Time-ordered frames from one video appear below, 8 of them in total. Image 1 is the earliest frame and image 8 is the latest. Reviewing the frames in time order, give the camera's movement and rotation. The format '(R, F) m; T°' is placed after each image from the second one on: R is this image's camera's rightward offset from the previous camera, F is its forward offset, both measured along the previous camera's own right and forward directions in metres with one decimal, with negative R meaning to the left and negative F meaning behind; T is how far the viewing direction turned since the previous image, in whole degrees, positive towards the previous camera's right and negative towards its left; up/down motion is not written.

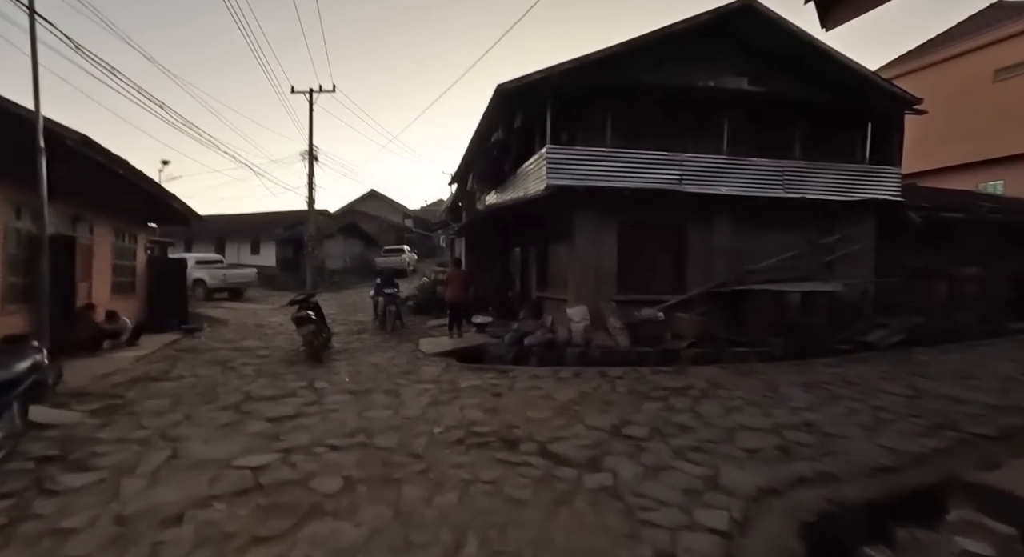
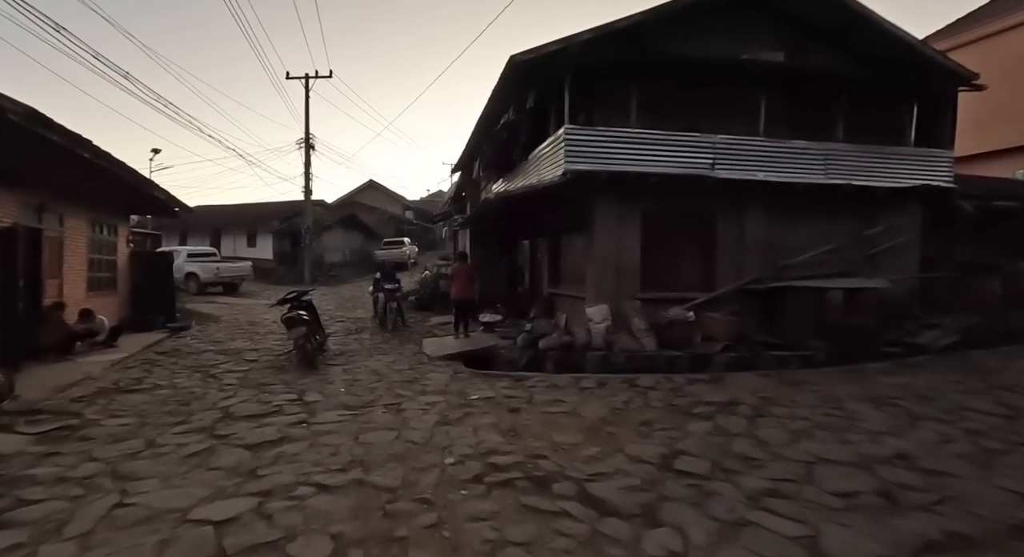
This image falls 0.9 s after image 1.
(-0.2, +0.9) m; 0°
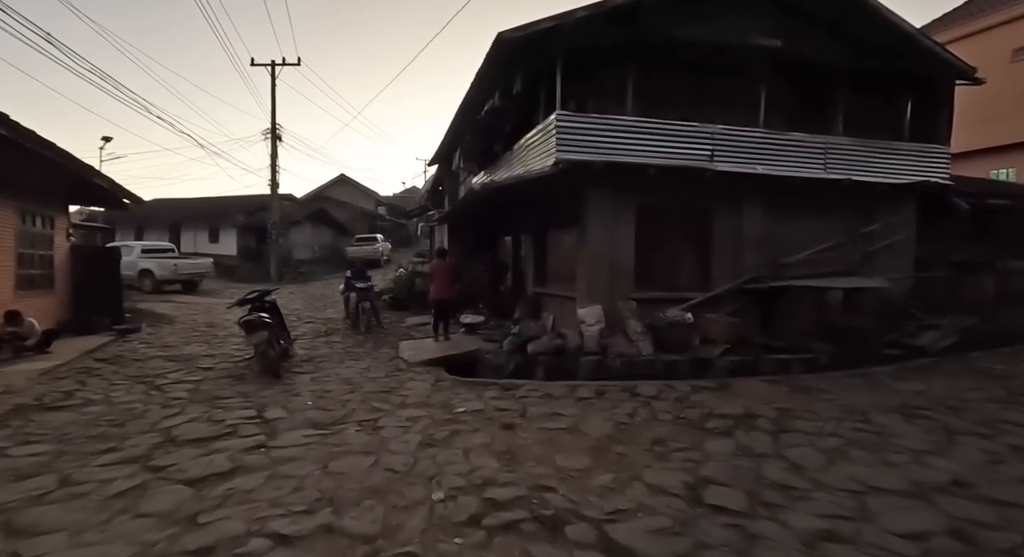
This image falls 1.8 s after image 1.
(-0.2, +0.7) m; +3°
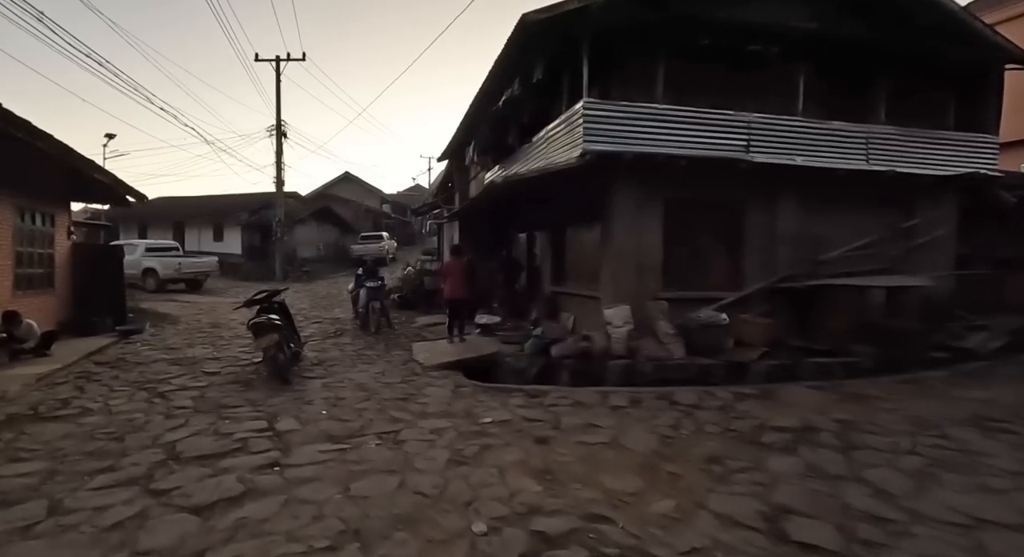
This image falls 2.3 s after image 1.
(-0.3, +0.4) m; 0°
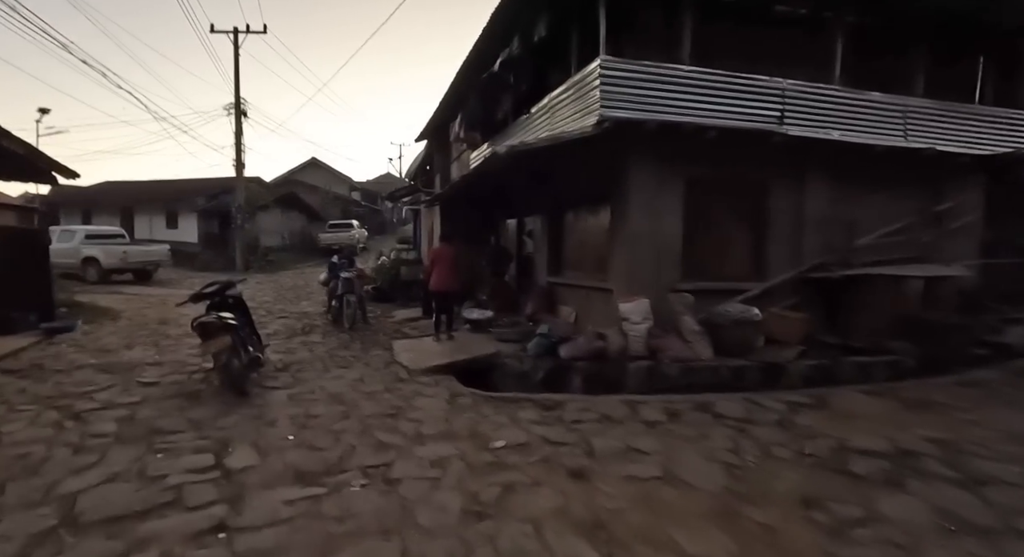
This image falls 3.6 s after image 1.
(-0.4, +1.1) m; +3°
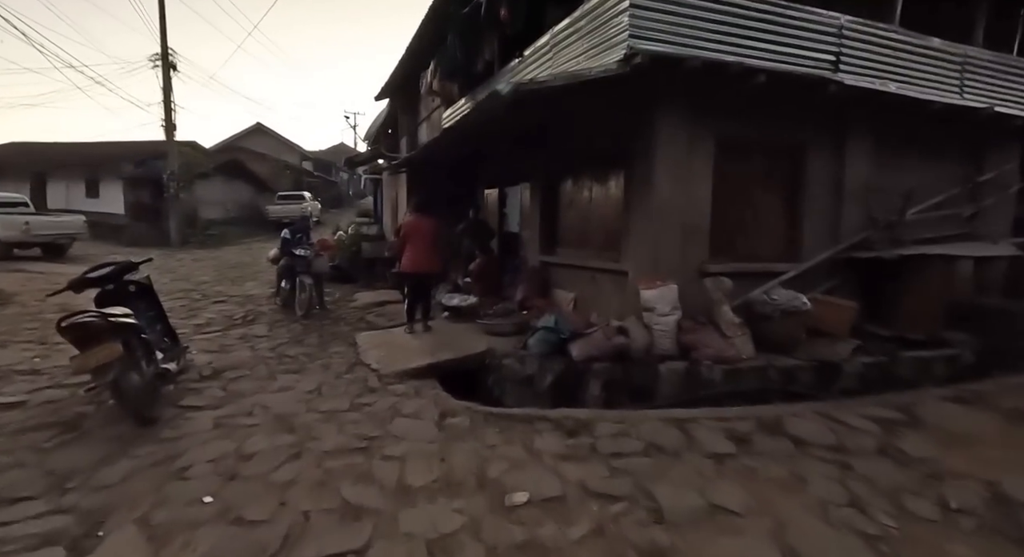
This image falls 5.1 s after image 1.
(-0.4, +1.4) m; +4°
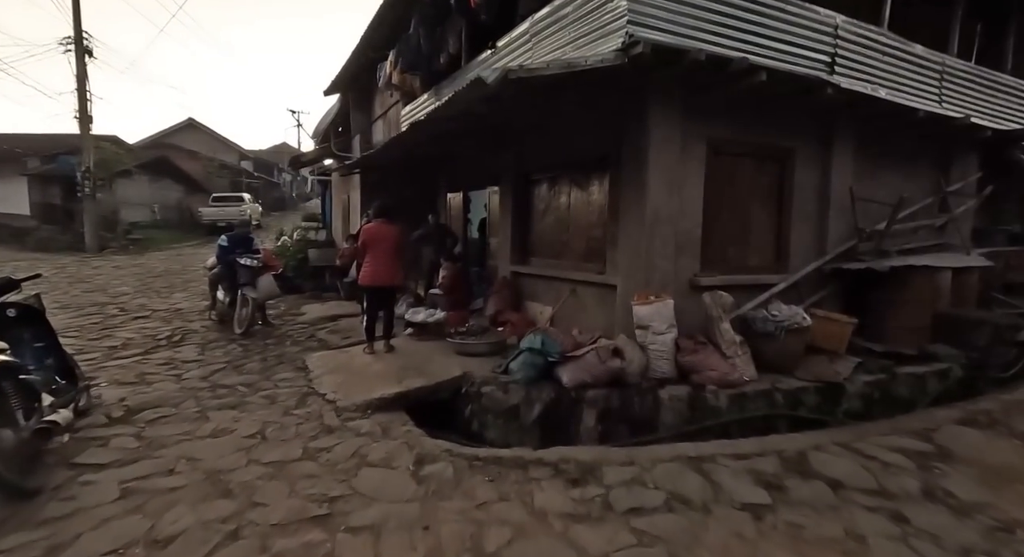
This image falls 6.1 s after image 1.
(-0.3, +0.6) m; +6°
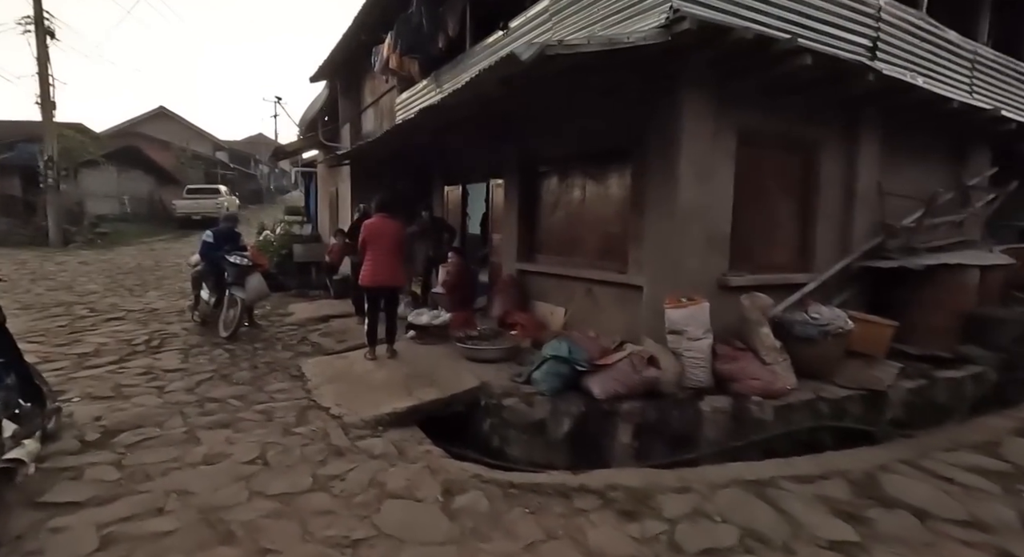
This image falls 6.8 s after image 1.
(-0.4, +0.4) m; +2°
